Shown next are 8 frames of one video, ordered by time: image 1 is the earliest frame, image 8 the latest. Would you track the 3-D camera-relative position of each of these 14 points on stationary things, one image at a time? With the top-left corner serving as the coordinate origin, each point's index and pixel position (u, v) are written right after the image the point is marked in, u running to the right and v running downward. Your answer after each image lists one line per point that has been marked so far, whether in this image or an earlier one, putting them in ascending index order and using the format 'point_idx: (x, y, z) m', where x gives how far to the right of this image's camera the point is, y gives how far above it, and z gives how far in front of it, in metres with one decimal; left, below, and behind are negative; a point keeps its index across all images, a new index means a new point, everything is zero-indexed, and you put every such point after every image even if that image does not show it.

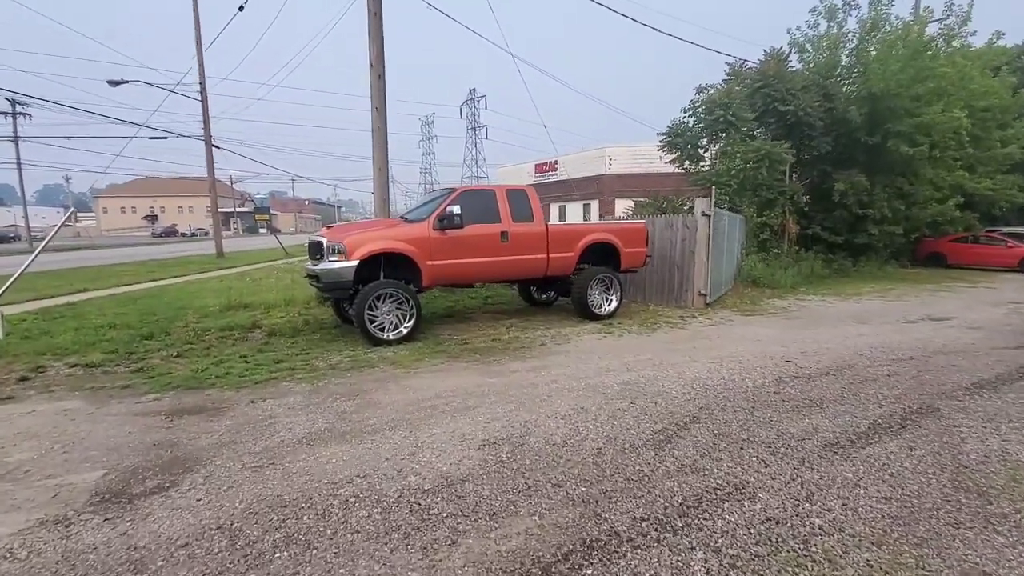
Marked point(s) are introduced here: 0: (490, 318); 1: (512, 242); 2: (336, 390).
0: (-0.4, -0.5, +8.8) m
1: (0.0, +0.7, +7.7) m
2: (-1.6, -0.9, +4.8) m
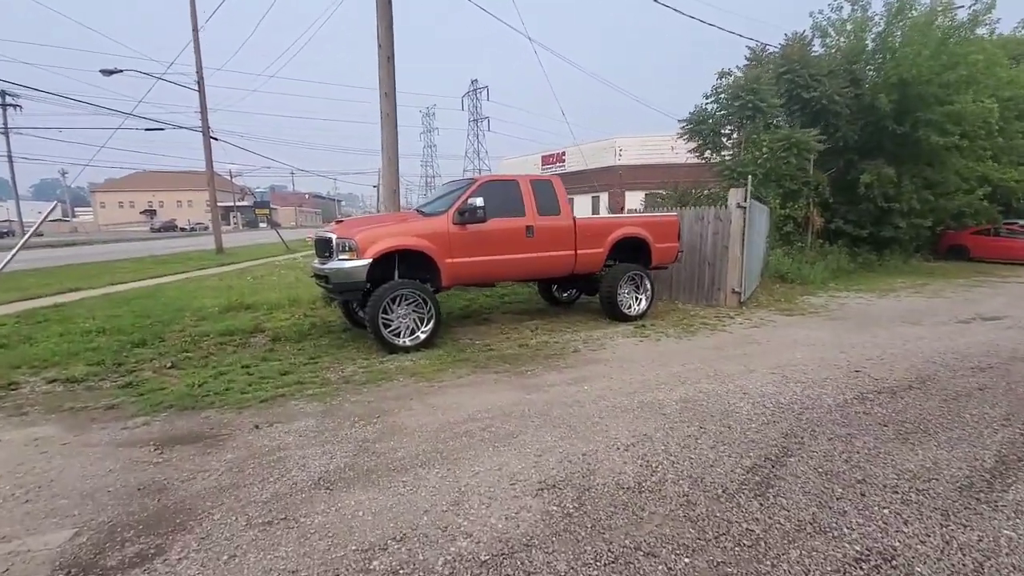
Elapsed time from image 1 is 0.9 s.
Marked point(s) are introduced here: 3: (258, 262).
0: (0.0, -0.5, +8.1) m
1: (+0.3, +0.7, +7.0) m
2: (-1.3, -1.0, +4.2) m
3: (-8.7, +0.9, +17.9) m
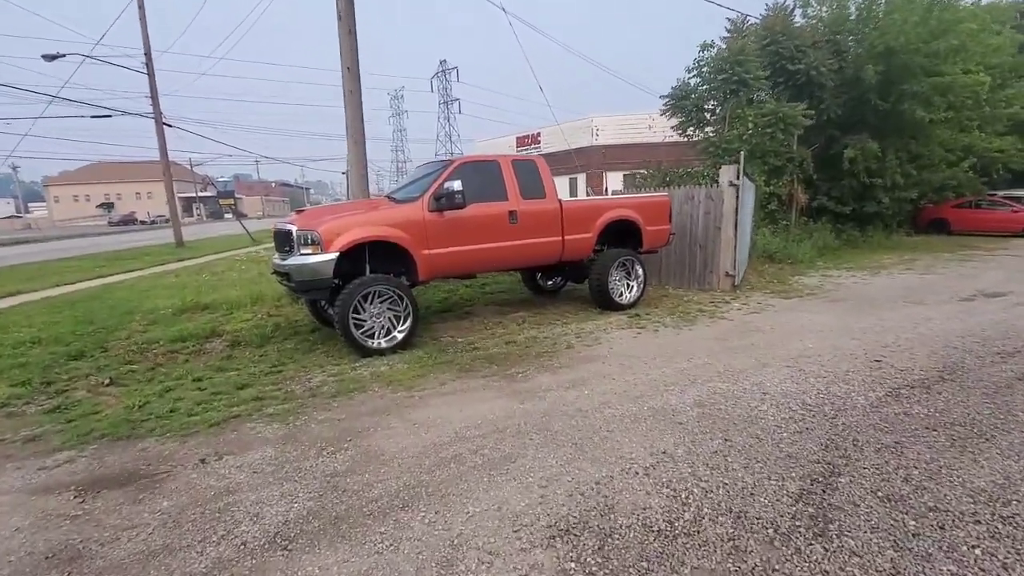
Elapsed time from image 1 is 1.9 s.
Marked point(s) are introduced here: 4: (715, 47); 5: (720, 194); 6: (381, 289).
0: (-0.3, -0.4, +7.6) m
1: (+0.1, +0.8, +6.5) m
2: (-1.3, -1.0, +3.6) m
3: (-9.4, +1.0, +16.9) m
4: (+5.3, +6.2, +13.5) m
5: (+3.3, +1.5, +8.4) m
6: (-1.4, 0.0, +5.6) m
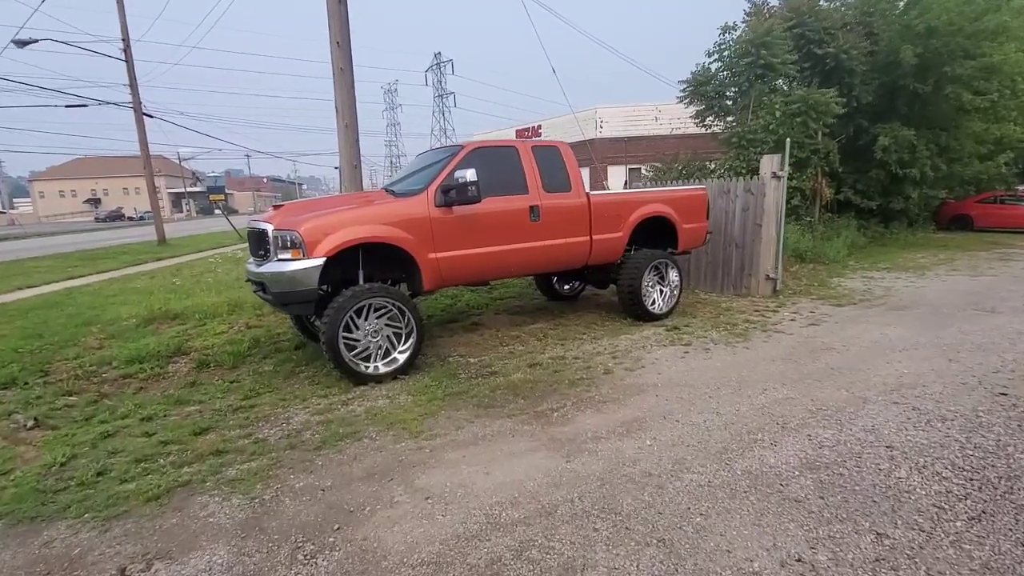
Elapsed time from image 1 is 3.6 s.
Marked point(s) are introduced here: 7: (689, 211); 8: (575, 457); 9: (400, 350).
0: (-0.1, -0.4, +6.6) m
1: (+0.3, +0.7, +5.4) m
2: (-1.1, -1.1, +2.6) m
3: (-9.3, +1.0, +15.7) m
4: (+5.4, +6.2, +12.5) m
5: (+3.5, +1.4, +7.4) m
6: (-1.2, -0.1, +4.6) m
7: (+2.2, +1.0, +6.6) m
8: (+0.4, -1.0, +3.1) m
9: (-1.0, -0.6, +4.8) m
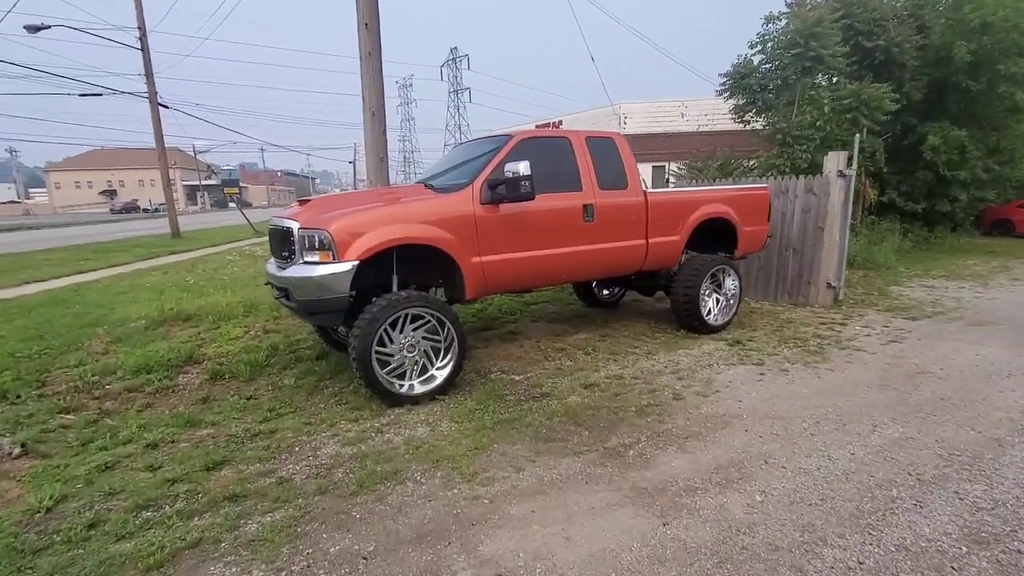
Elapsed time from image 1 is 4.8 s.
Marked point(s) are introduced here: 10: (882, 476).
0: (+0.4, -0.5, +6.0) m
1: (+0.8, +0.6, +4.8) m
2: (-0.7, -1.2, +2.0) m
3: (-8.6, +1.1, +15.3) m
4: (+6.1, +6.1, +11.8) m
5: (+4.0, +1.3, +6.7) m
6: (-0.7, -0.2, +4.0) m
7: (+2.7, +0.9, +6.0) m
8: (+0.8, -1.1, +2.5) m
9: (-0.6, -0.6, +4.2) m
10: (+2.0, -1.0, +2.8) m
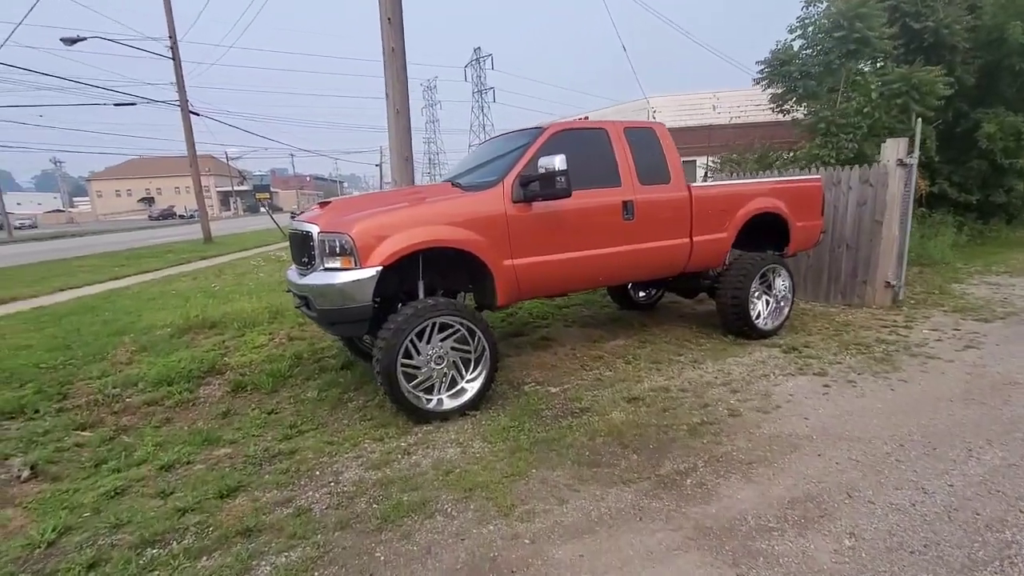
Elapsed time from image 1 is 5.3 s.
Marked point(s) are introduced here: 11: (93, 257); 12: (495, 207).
0: (+0.8, -0.6, +5.6) m
1: (+1.1, +0.6, +4.5) m
2: (-0.5, -1.3, +1.7) m
3: (-7.8, +1.0, +15.4) m
4: (+6.6, +6.1, +11.1) m
5: (+4.4, +1.3, +6.2) m
6: (-0.5, -0.2, +3.8) m
7: (+3.1, +0.9, +5.5) m
8: (+1.0, -1.1, +2.1) m
9: (-0.3, -0.7, +3.9) m
10: (+2.2, -1.0, +2.4) m
11: (-13.4, +1.0, +16.7) m
12: (-0.1, +0.6, +3.9) m
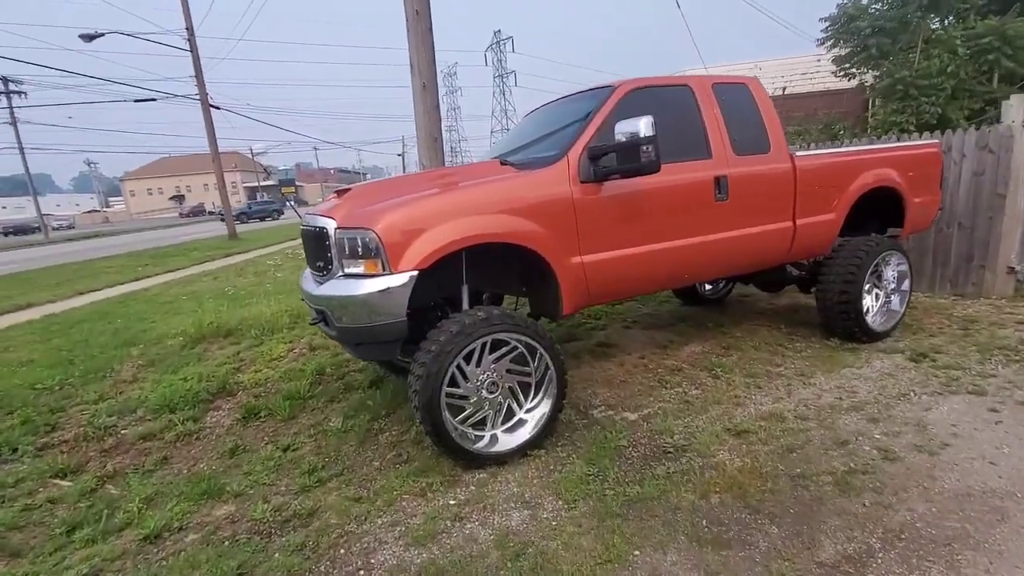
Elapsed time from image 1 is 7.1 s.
0: (+1.3, -0.5, +4.7) m
1: (+1.5, +0.6, +3.6) m
2: (-0.2, -1.3, +0.9) m
3: (-6.9, +1.1, +14.9) m
4: (+7.2, +6.4, +9.8) m
5: (+4.9, +1.5, +5.1) m
6: (-0.1, -0.3, +2.9) m
7: (+3.5, +1.0, +4.5) m
8: (+1.3, -1.2, +1.3) m
9: (+0.1, -0.7, +3.1) m
10: (+2.6, -1.0, +1.5) m
11: (-12.4, +1.0, +16.5) m
12: (+0.3, +0.6, +3.1) m
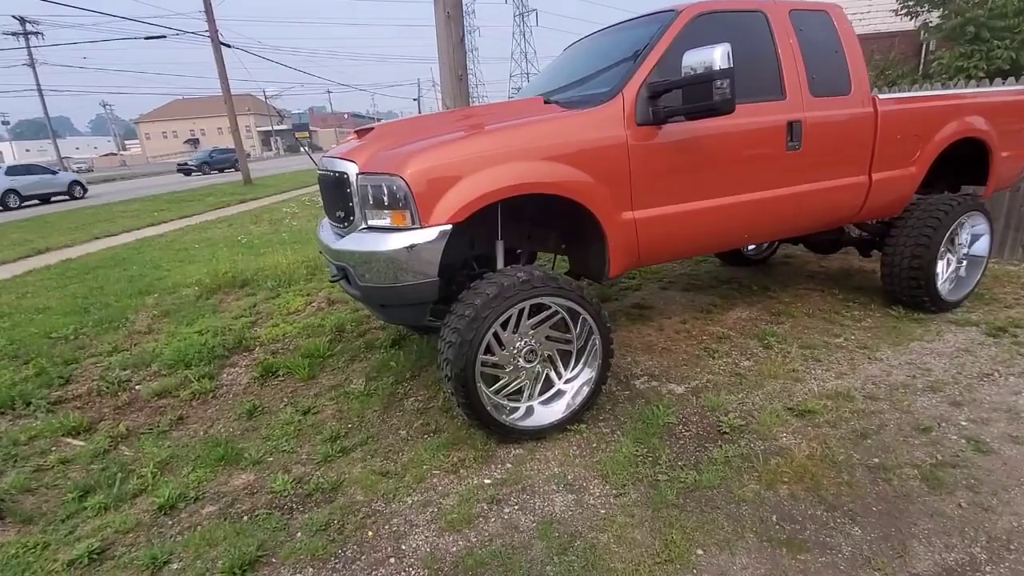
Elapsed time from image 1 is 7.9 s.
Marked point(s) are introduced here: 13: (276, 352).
0: (+1.5, -0.2, +4.4) m
1: (+1.8, +0.8, +3.1) m
2: (0.0, -1.3, +0.7) m
3: (-6.3, +2.5, +14.6) m
4: (+7.8, +7.0, +8.6) m
5: (+5.2, +1.7, +4.5) m
6: (+0.1, -0.1, +2.6) m
7: (+3.8, +1.2, +4.0) m
8: (+1.4, -1.1, +1.0) m
9: (+0.3, -0.5, +2.8) m
10: (+2.7, -1.0, +1.2) m
11: (-11.7, +2.7, +16.4) m
12: (+0.5, +0.8, +2.7) m
13: (-1.8, -0.5, +4.0) m
